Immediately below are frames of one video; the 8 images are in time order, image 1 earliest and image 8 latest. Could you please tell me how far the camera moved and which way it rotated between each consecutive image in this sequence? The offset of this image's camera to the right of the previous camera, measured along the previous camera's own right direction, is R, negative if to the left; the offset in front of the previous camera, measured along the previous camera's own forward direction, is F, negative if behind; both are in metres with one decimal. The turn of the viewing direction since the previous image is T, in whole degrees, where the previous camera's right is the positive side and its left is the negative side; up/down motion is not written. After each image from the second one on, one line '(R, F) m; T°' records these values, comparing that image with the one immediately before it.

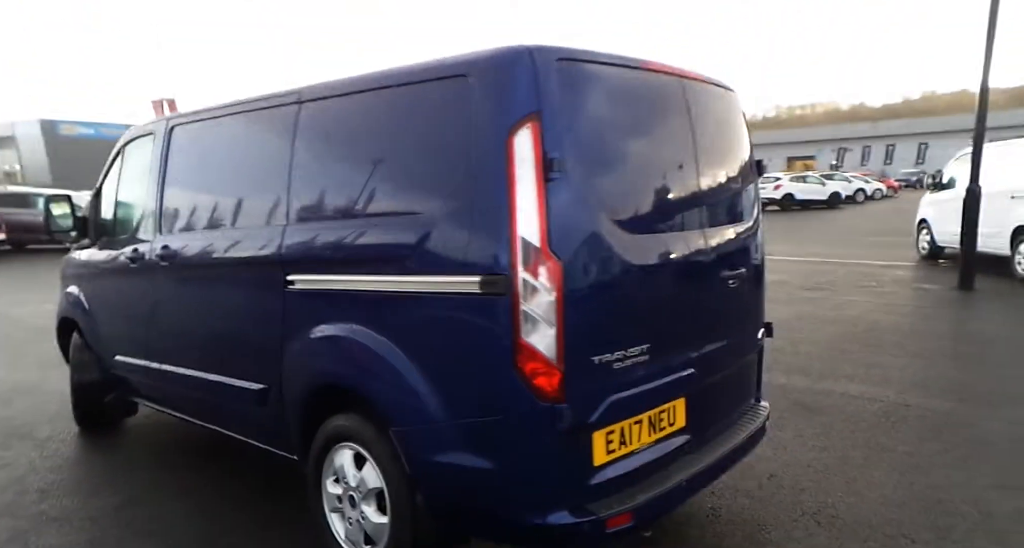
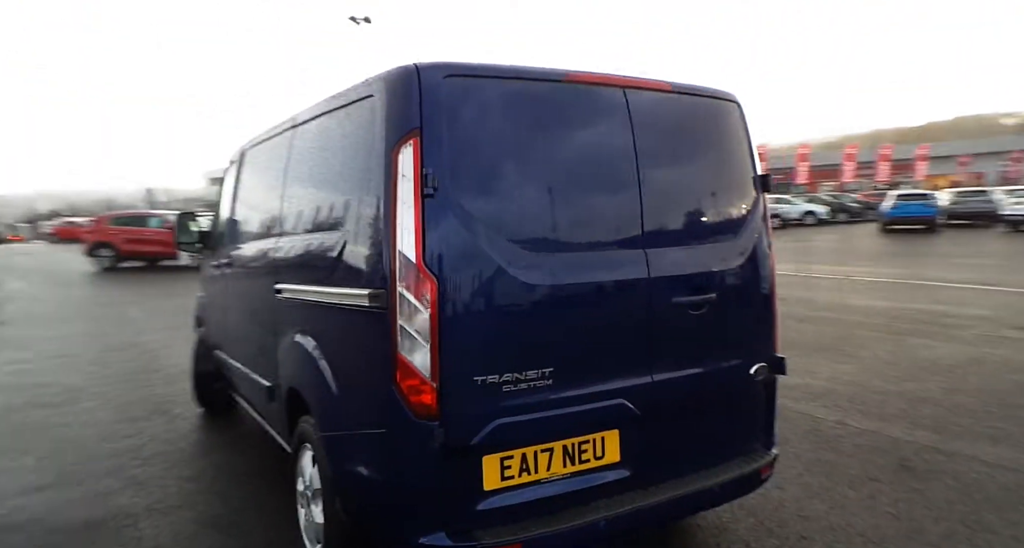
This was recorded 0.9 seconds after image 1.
(+0.9, +0.1) m; -16°
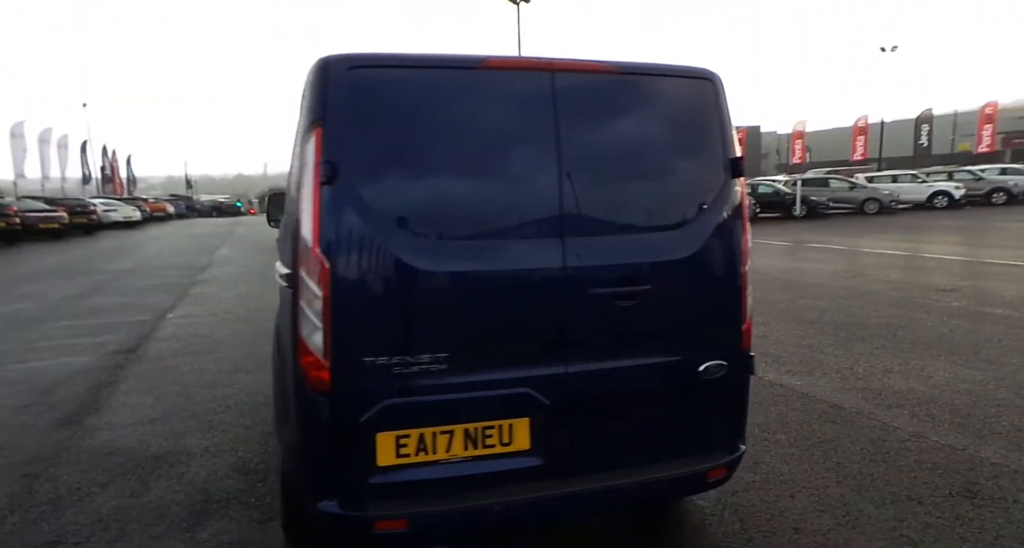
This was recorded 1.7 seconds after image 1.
(+0.8, +0.1) m; -14°
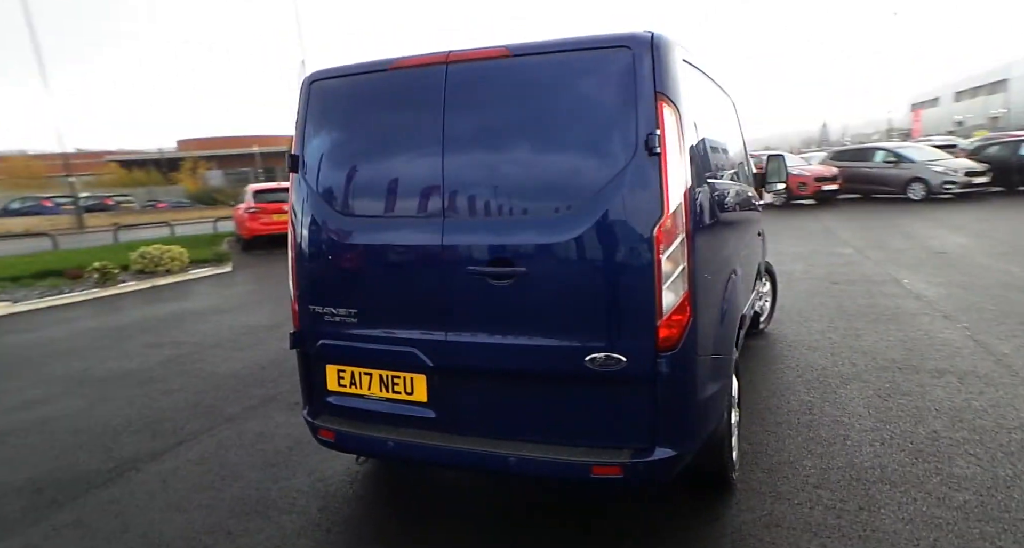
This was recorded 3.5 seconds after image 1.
(+2.0, +0.5) m; -41°
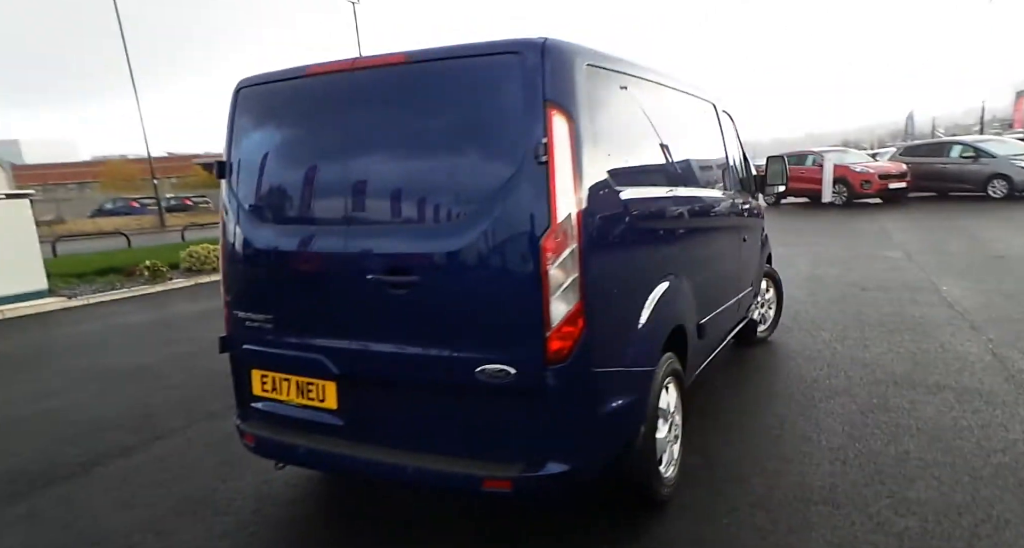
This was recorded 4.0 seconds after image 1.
(+0.6, 0.0) m; -6°
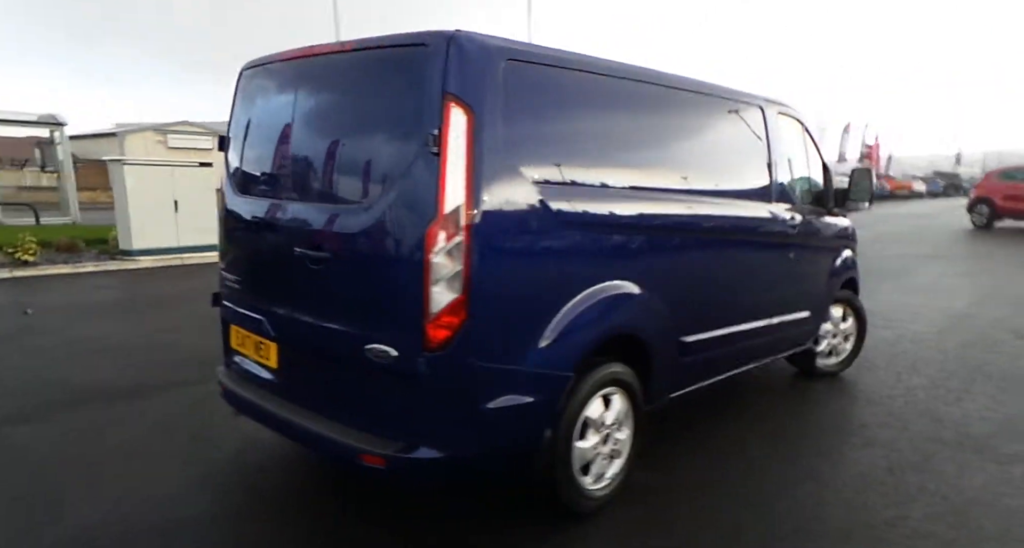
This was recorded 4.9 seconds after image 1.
(+1.0, +0.1) m; -16°
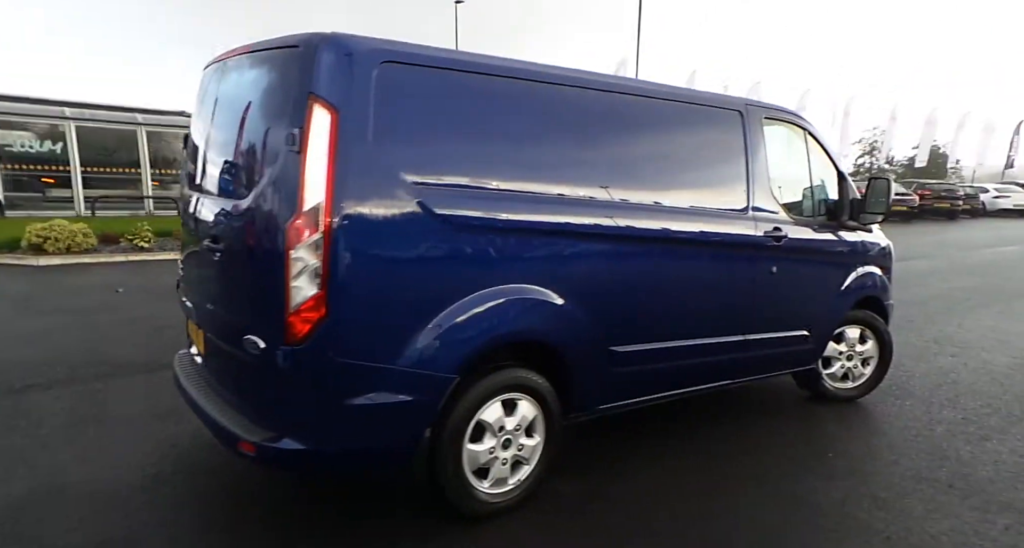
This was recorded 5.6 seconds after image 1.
(+1.0, +0.1) m; -11°
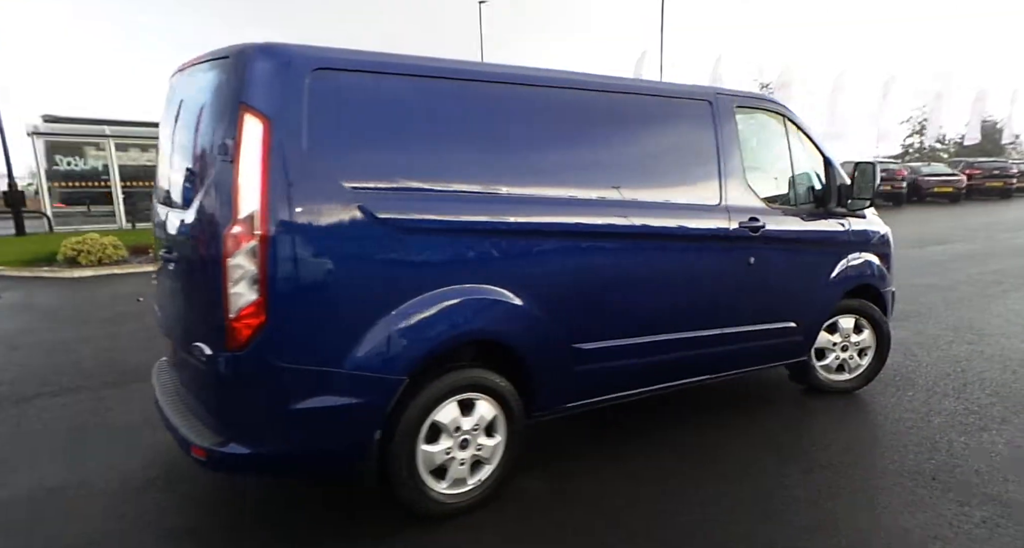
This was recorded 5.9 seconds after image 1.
(+0.4, 0.0) m; -4°
